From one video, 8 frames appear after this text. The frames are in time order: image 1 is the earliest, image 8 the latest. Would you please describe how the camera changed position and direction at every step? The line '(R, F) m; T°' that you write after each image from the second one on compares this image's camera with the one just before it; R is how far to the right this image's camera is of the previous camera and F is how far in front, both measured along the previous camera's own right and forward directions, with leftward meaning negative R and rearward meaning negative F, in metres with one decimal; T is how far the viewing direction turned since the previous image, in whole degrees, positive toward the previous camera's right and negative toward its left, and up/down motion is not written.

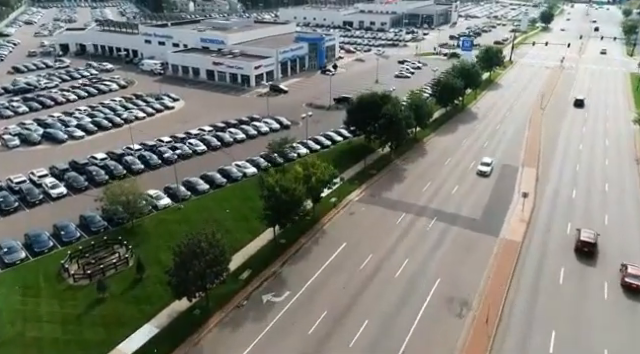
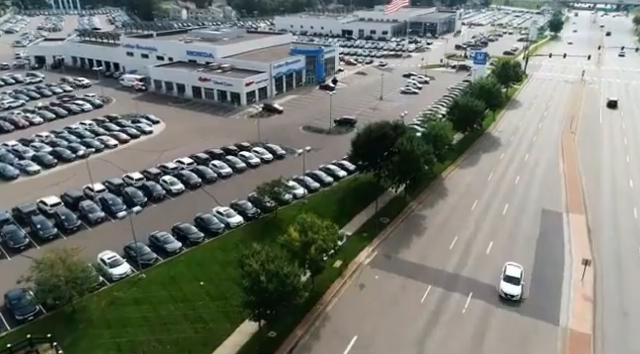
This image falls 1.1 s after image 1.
(-0.2, +8.2) m; 0°
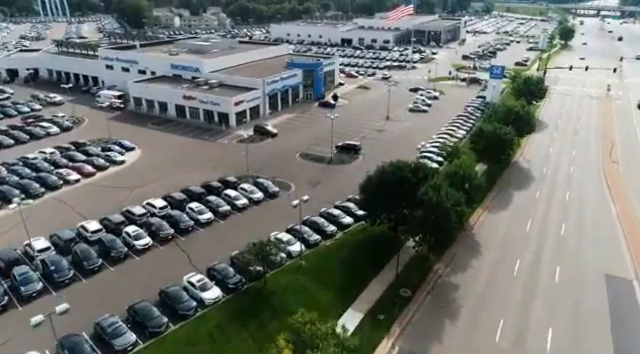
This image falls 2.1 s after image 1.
(-0.2, +8.1) m; 0°
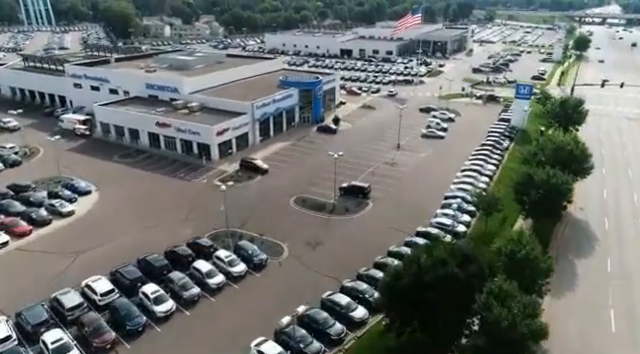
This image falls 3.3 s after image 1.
(-0.2, +10.0) m; 0°
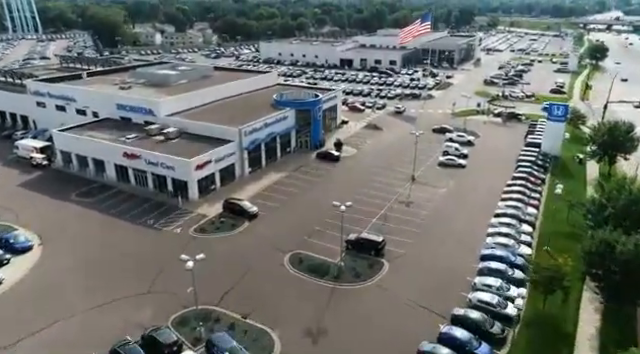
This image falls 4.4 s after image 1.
(-0.3, +8.9) m; 0°
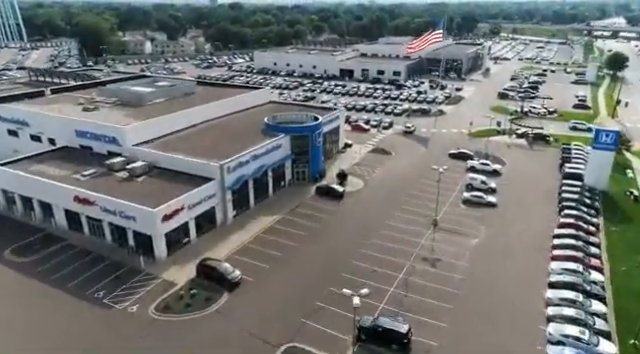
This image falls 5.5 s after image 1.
(-0.3, +9.0) m; 0°
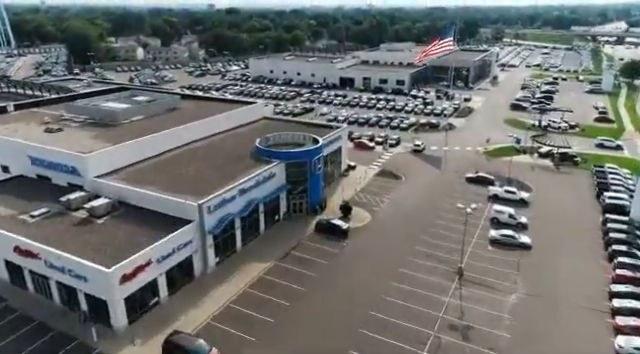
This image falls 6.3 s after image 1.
(-0.2, +6.9) m; 0°
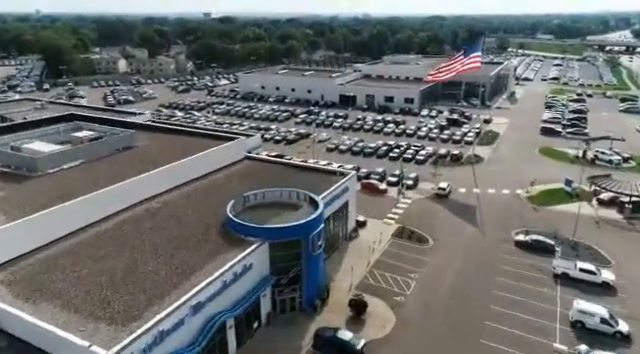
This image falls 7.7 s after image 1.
(-0.2, +13.0) m; 0°
